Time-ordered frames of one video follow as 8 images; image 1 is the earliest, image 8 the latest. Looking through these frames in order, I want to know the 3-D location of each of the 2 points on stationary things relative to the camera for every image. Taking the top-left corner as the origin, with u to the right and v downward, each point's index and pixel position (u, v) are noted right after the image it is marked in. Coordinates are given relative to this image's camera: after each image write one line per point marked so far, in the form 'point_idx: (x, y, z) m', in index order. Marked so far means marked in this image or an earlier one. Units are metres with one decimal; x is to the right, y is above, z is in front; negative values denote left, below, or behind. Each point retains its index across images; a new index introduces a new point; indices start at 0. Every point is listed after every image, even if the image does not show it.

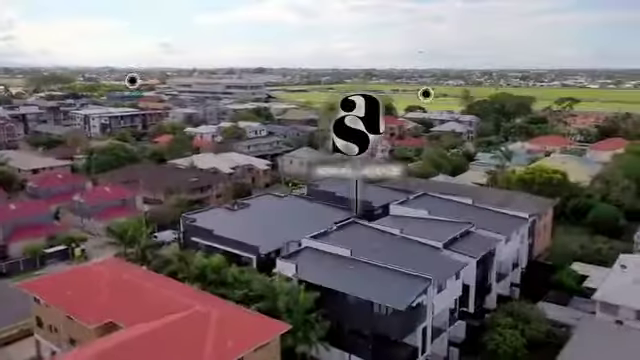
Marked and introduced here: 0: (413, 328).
0: (+2.1, -3.2, +11.1) m
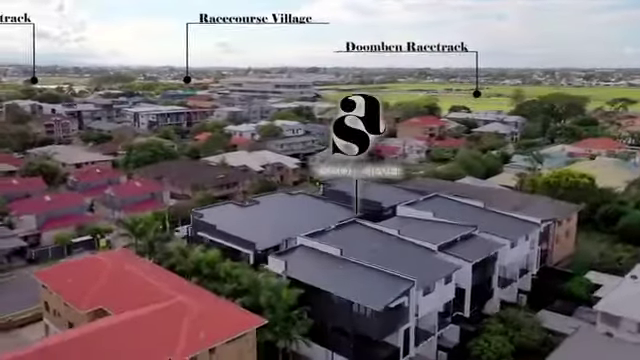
0: (+1.7, -3.2, +11.0) m
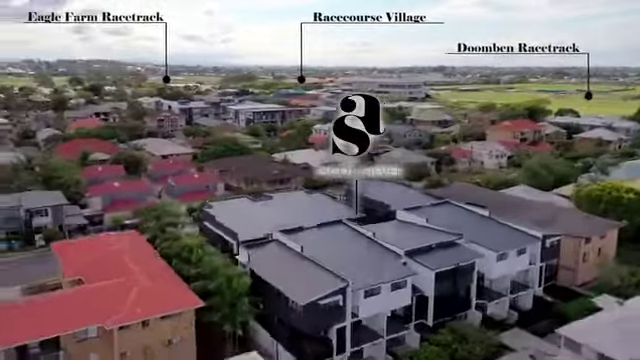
0: (+0.2, -3.3, +11.4) m
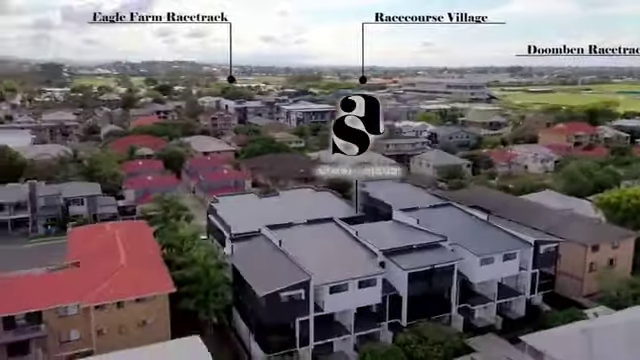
0: (-0.7, -3.2, +11.8) m
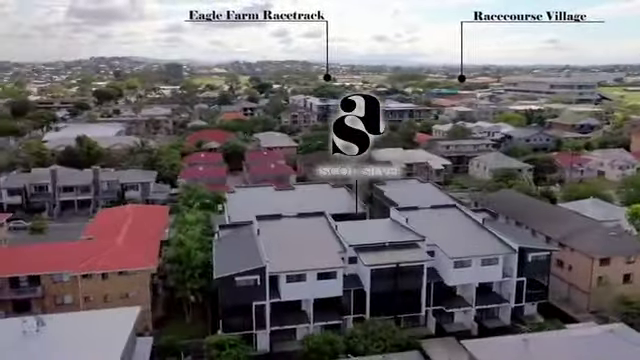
0: (-1.8, -3.0, +12.6) m
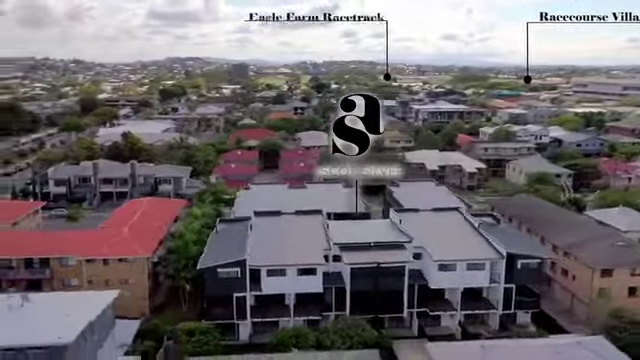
0: (-2.4, -2.9, +13.2) m
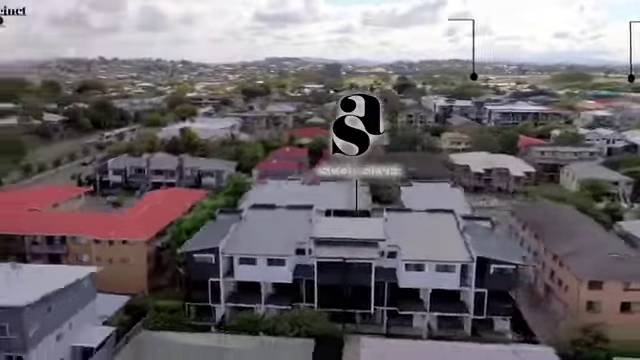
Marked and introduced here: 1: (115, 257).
0: (-3.2, -2.7, +14.2) m
1: (-6.5, -2.5, +16.0) m
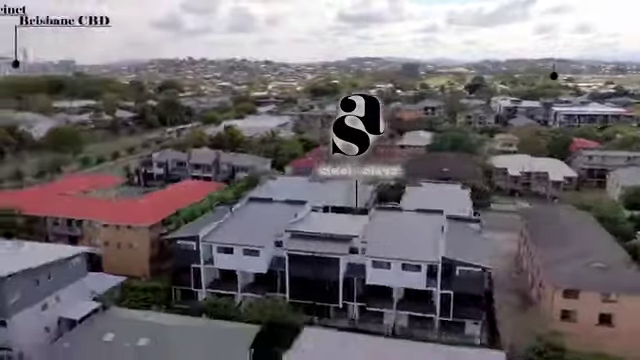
0: (-3.9, -2.5, +15.1) m
1: (-6.8, -2.1, +17.4) m
